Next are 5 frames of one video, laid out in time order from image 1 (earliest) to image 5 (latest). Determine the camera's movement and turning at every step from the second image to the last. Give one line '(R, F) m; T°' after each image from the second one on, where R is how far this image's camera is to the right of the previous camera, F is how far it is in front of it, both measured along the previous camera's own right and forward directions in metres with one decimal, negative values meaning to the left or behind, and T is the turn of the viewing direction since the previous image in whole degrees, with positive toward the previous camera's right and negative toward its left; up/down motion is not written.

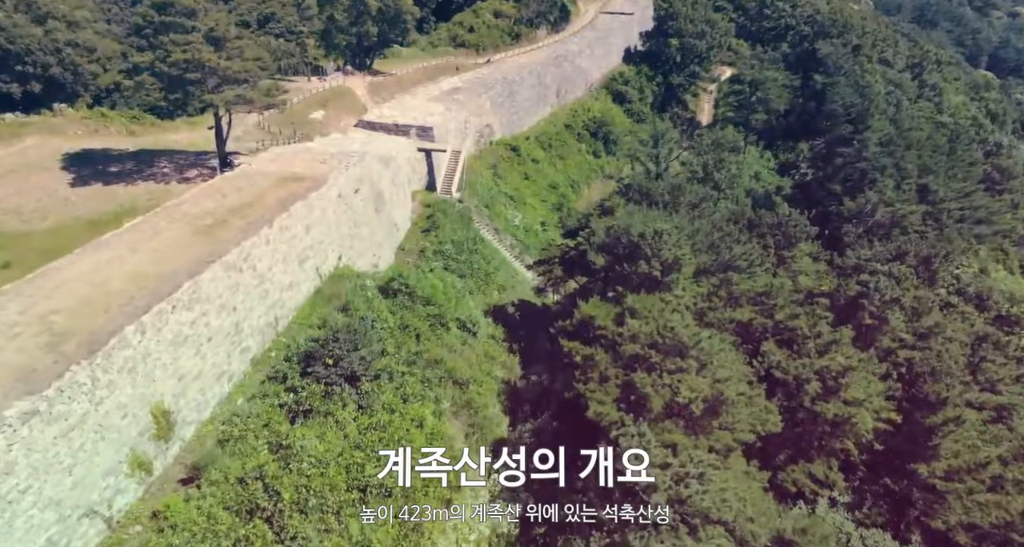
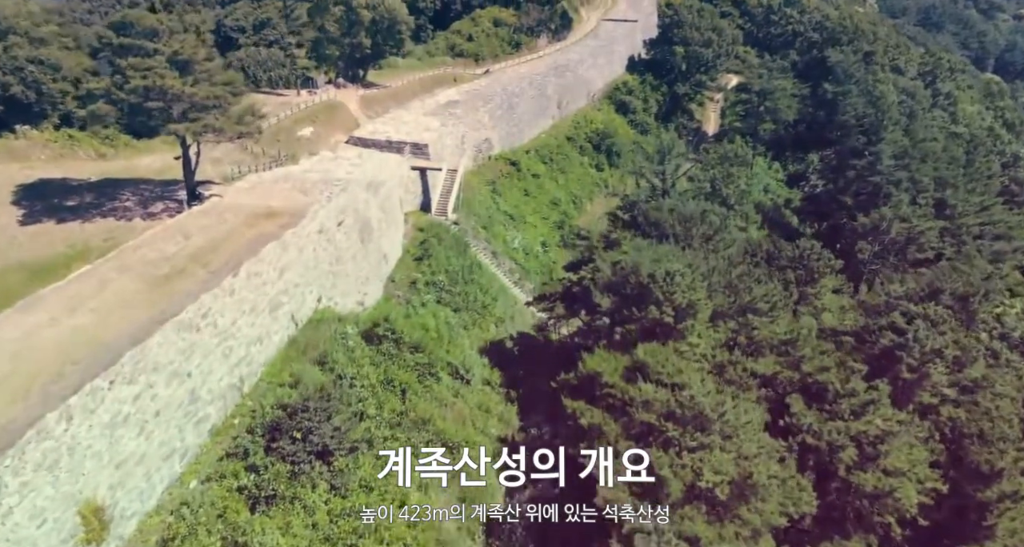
(+0.1, +1.5) m; 0°
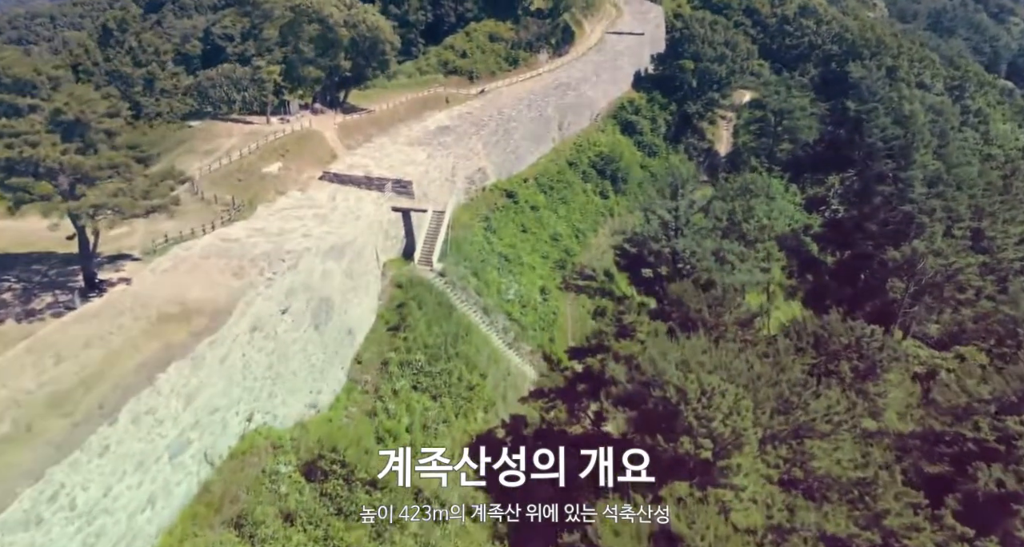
(+0.2, +3.3) m; 0°
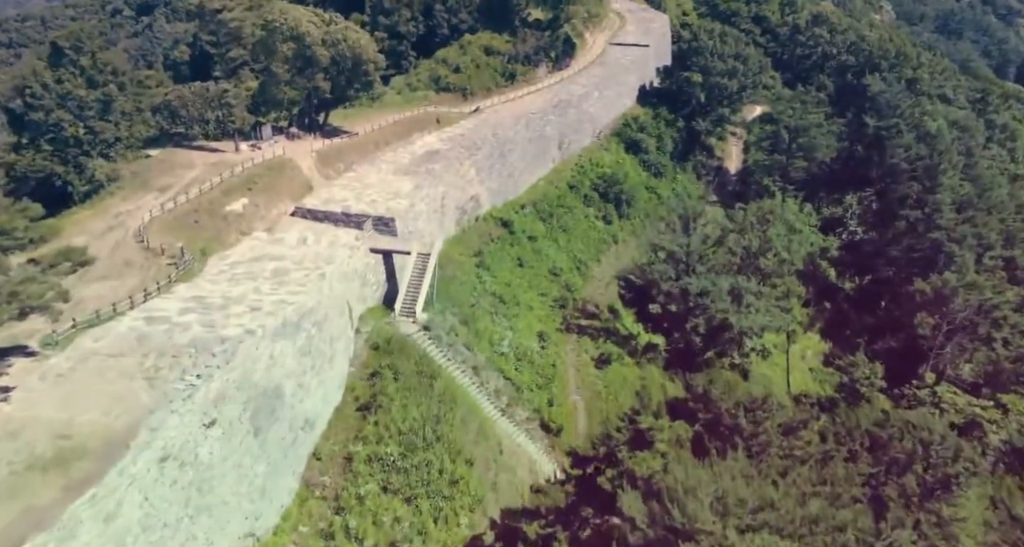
(+0.2, +2.6) m; 0°
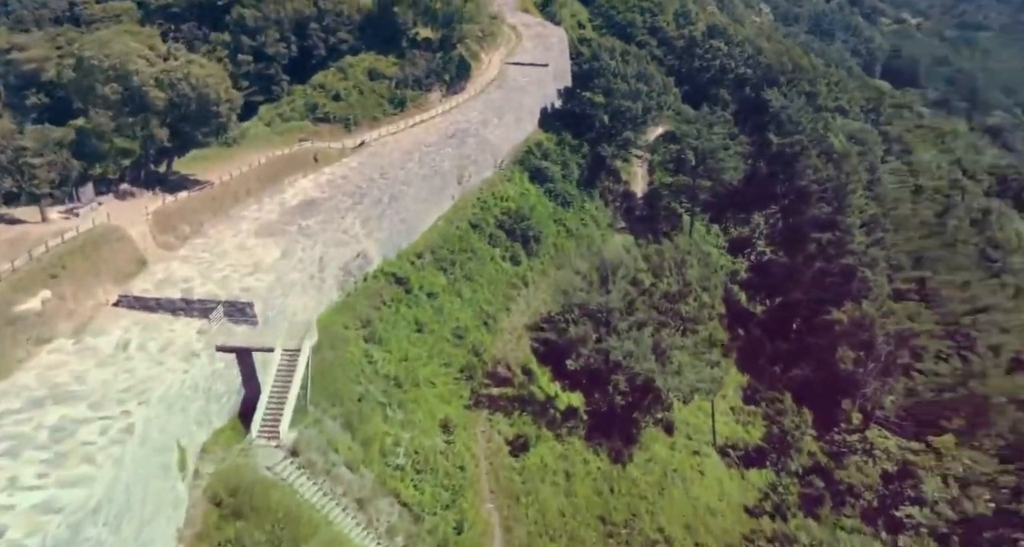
(+0.1, +3.4) m; +7°
